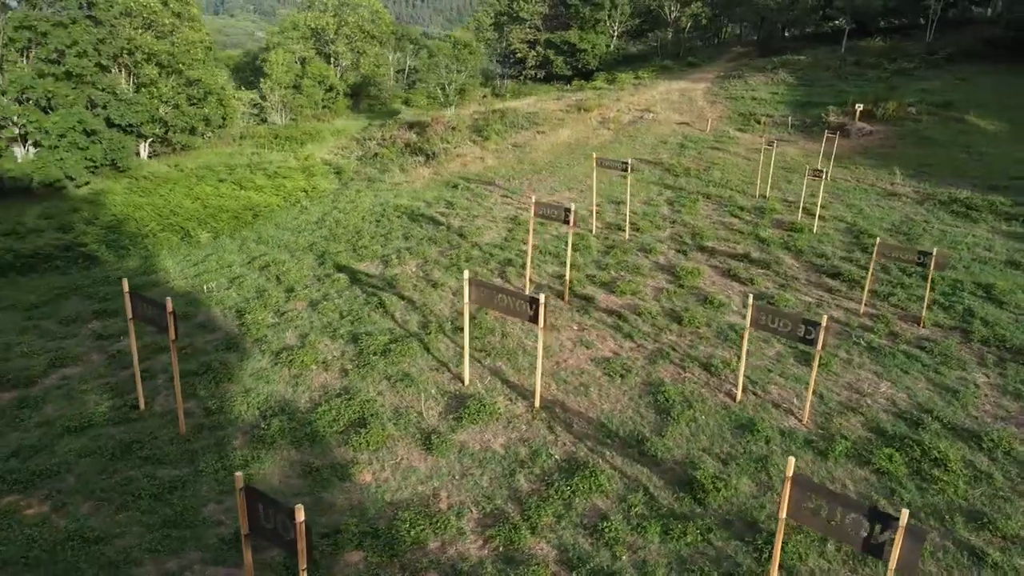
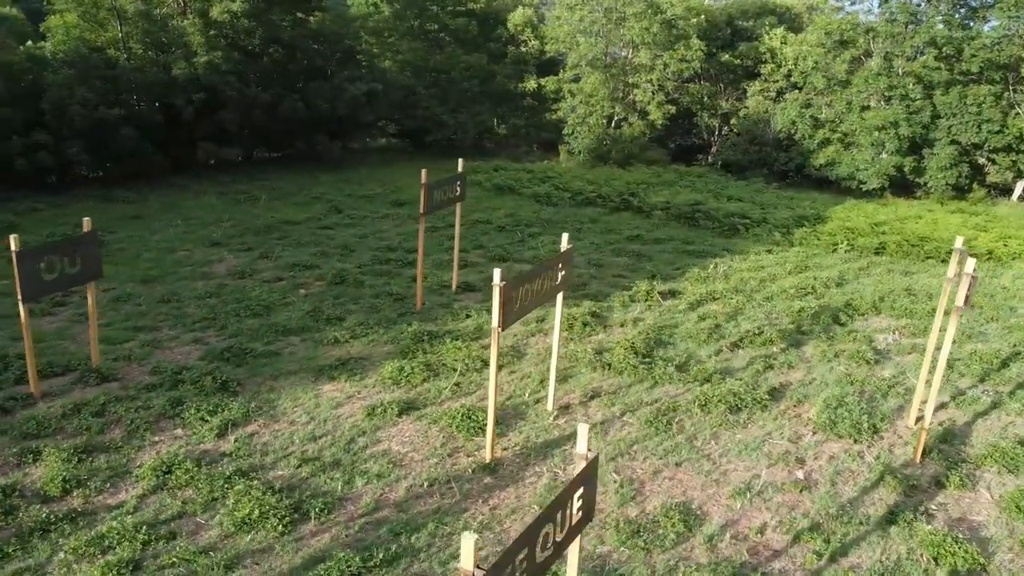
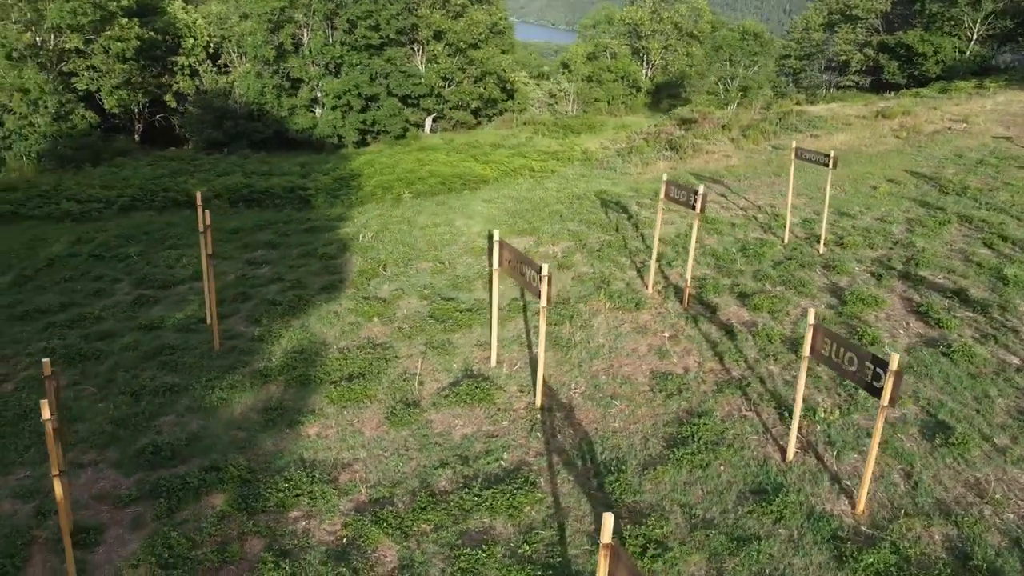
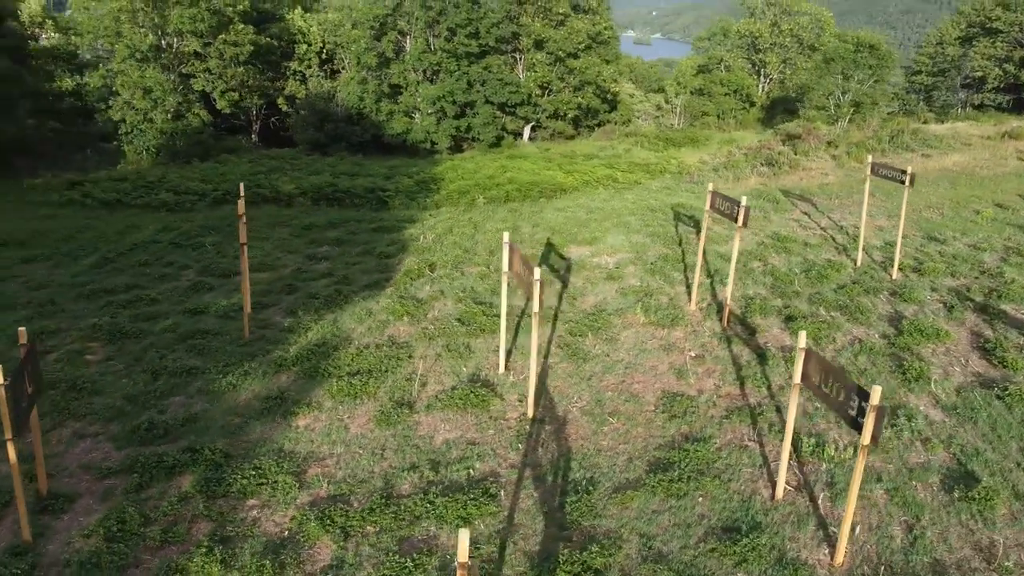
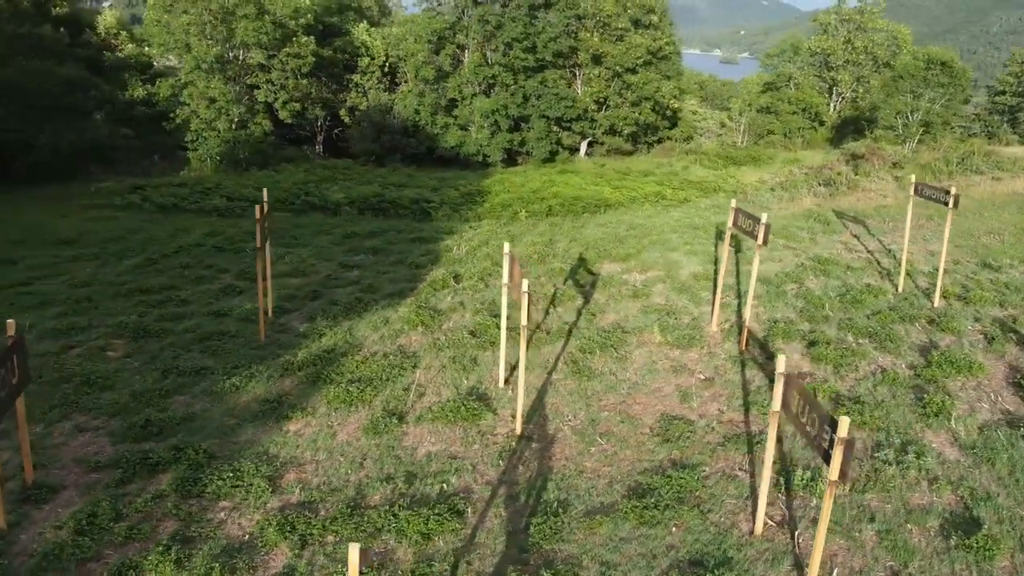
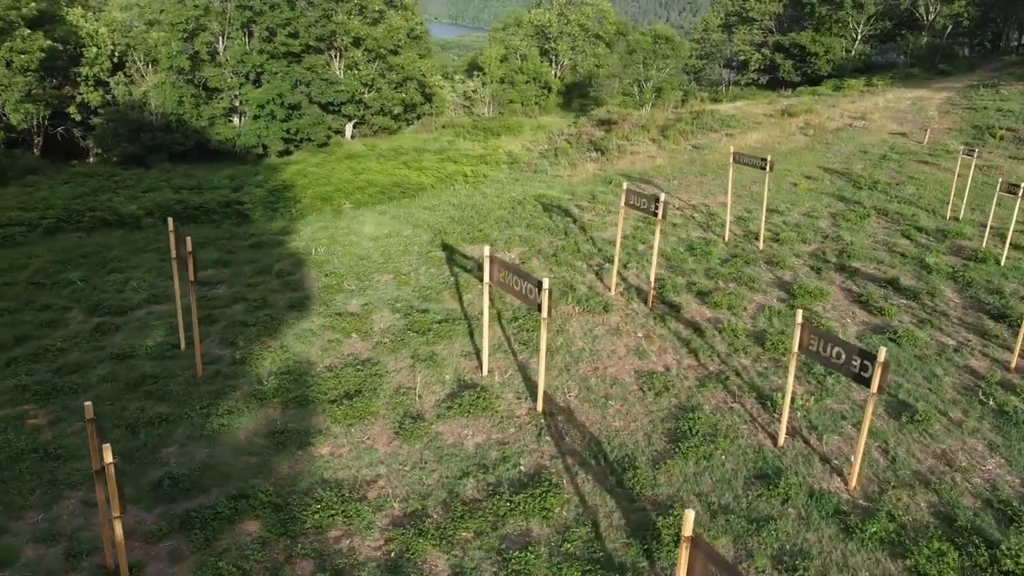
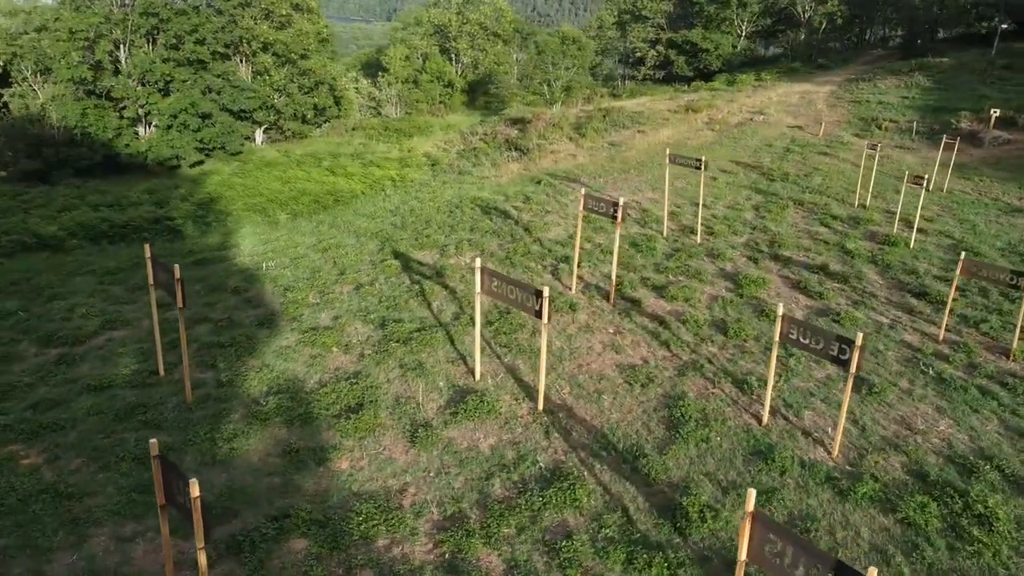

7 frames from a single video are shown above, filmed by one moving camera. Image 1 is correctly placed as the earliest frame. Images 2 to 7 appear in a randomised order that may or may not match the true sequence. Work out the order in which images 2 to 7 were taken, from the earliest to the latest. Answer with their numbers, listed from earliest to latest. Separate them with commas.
7, 6, 3, 4, 5, 2
